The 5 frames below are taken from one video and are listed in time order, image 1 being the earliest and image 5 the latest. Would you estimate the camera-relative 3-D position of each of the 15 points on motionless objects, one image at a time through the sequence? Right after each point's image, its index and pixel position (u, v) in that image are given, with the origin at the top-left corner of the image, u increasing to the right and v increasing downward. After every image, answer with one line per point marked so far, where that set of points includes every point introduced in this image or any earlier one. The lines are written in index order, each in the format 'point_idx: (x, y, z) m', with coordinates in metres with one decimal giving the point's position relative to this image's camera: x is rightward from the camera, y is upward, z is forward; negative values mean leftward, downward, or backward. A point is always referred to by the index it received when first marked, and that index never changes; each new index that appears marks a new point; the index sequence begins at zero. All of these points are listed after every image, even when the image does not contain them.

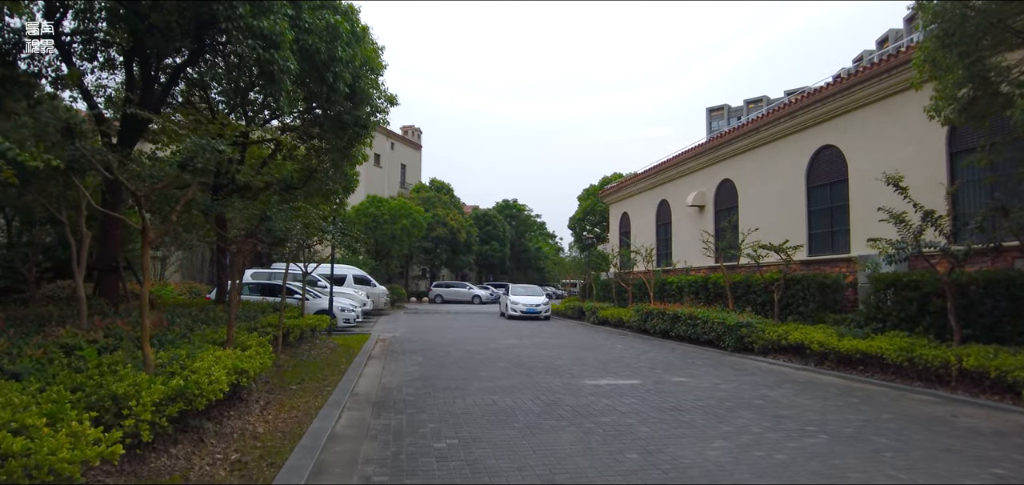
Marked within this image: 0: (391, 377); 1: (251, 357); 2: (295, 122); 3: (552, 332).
0: (-1.7, -1.9, +9.5) m
1: (-2.5, -1.1, +6.5) m
2: (-4.7, +2.6, +15.0) m
3: (+1.1, -2.4, +18.5) m
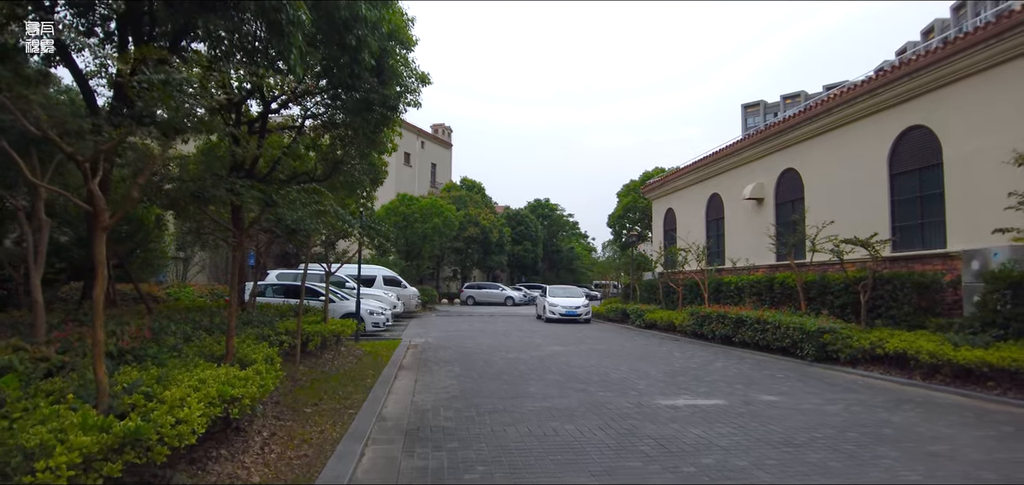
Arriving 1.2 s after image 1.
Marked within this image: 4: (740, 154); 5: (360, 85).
0: (-1.0, -1.8, +8.1) m
1: (-1.9, -1.0, +5.1) m
2: (-3.8, +2.6, +13.7) m
3: (+2.1, -2.3, +16.9) m
4: (+6.5, +2.5, +19.6) m
5: (-2.4, +2.5, +11.0) m
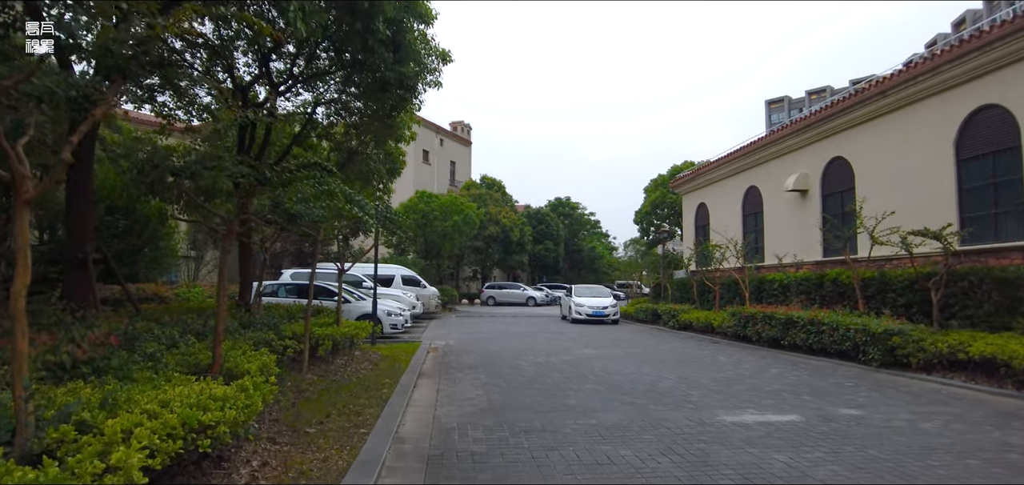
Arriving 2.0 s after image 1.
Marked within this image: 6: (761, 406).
0: (-0.6, -1.7, +7.0) m
1: (-1.7, -0.9, +4.1) m
2: (-3.3, +2.7, +12.7) m
3: (+2.7, -2.2, +15.7) m
4: (+7.1, +2.6, +18.3) m
5: (-2.0, +2.6, +10.0) m
6: (+2.6, -1.7, +7.2) m
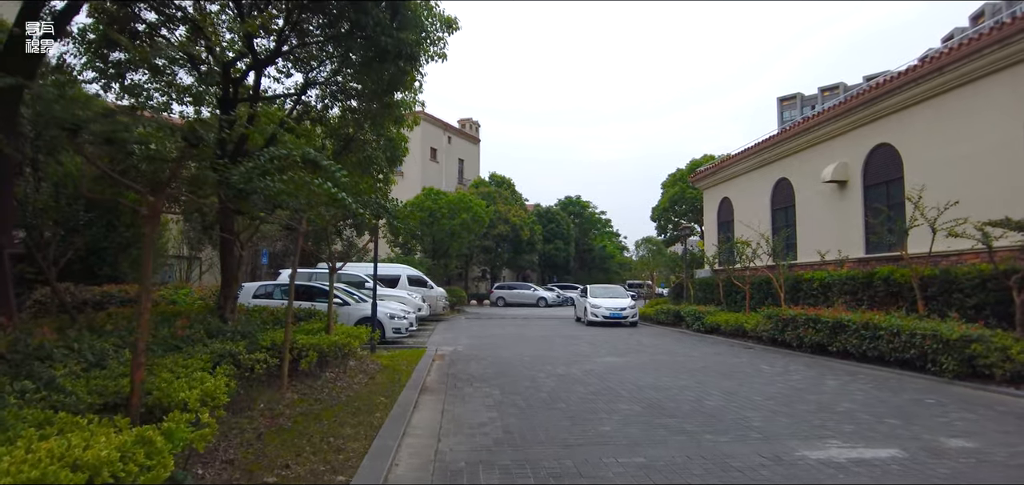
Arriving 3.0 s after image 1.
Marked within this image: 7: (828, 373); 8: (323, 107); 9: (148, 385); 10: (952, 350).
0: (-0.5, -1.6, +5.6) m
1: (-1.5, -0.8, +2.7) m
2: (-3.1, +2.8, +11.4) m
3: (+3.0, -2.1, +14.3) m
4: (+7.4, +2.7, +16.9) m
5: (-1.8, +2.7, +8.7) m
6: (+2.8, -1.6, +5.8) m
7: (+4.5, -1.9, +9.9) m
8: (-3.3, +2.3, +11.9) m
9: (-2.1, -0.8, +4.1) m
10: (+5.8, -1.4, +9.2) m
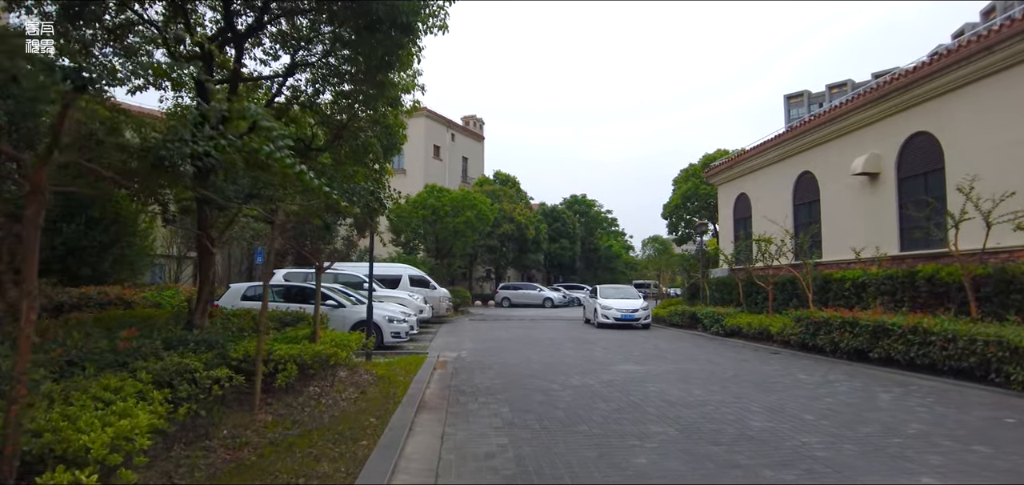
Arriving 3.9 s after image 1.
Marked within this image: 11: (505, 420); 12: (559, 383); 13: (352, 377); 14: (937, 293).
0: (-0.4, -1.5, +4.6) m
1: (-1.4, -0.8, +1.7) m
2: (-3.0, +2.8, +10.3) m
3: (+3.1, -2.1, +13.3) m
4: (+7.6, +2.8, +15.8) m
5: (-1.7, +2.8, +7.6) m
6: (+2.9, -1.5, +4.7) m
7: (+4.7, -1.8, +8.9) m
8: (-3.1, +2.4, +10.9) m
9: (-2.0, -0.8, +3.0) m
10: (+5.9, -1.4, +8.1) m
11: (-0.1, -1.6, +6.5) m
12: (+0.6, -1.8, +8.6) m
13: (-2.0, -1.6, +8.4) m
14: (+6.8, -0.8, +11.2) m
